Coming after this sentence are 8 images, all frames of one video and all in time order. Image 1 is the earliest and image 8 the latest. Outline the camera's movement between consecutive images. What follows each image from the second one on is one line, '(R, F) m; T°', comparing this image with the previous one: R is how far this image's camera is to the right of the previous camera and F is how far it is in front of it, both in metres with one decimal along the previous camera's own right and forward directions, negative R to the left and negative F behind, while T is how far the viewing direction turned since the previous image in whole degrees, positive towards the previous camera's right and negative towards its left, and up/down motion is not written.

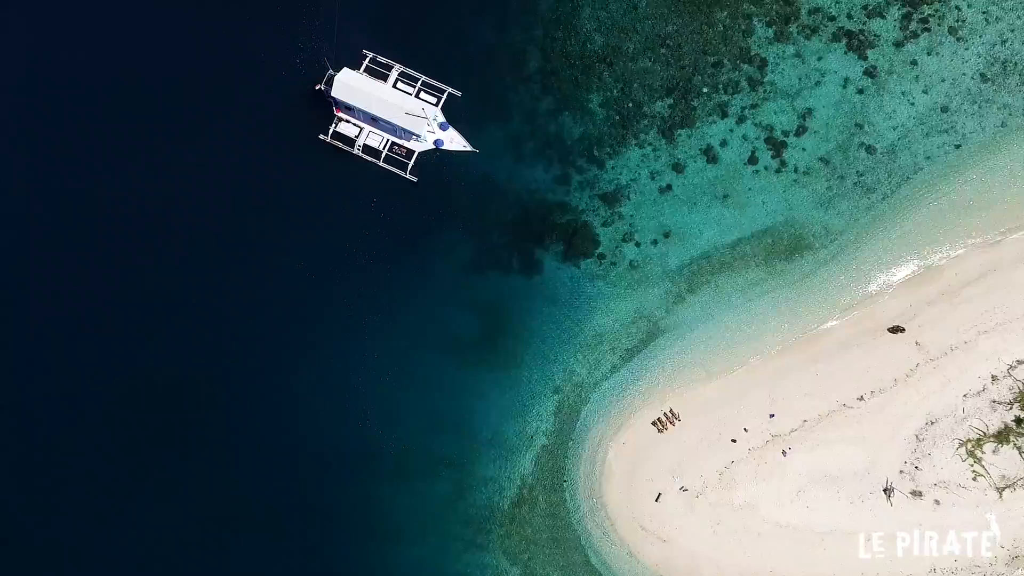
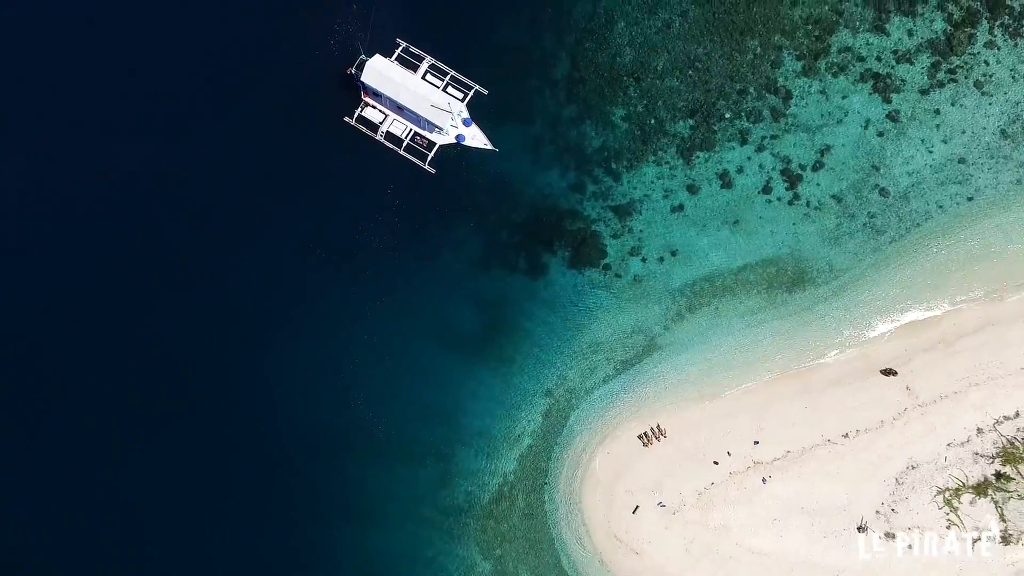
(+0.2, -0.5) m; -1°
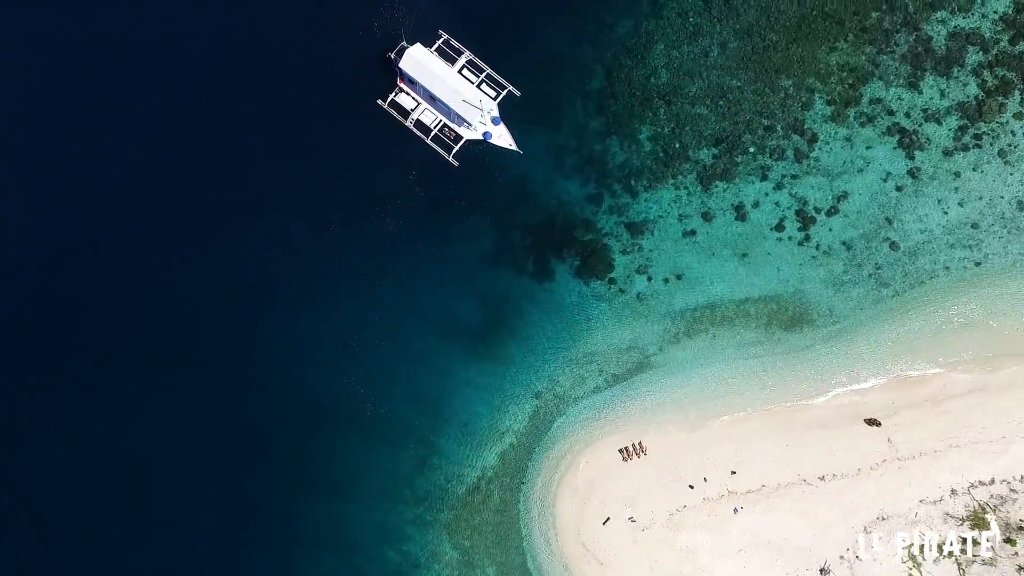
(+0.3, -0.7) m; -1°
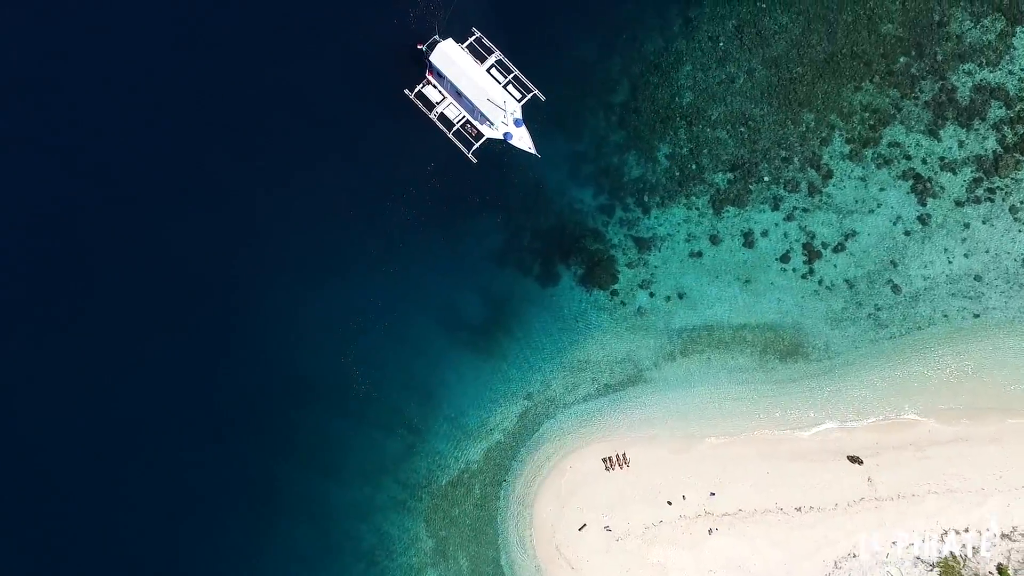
(+0.1, -0.6) m; 0°
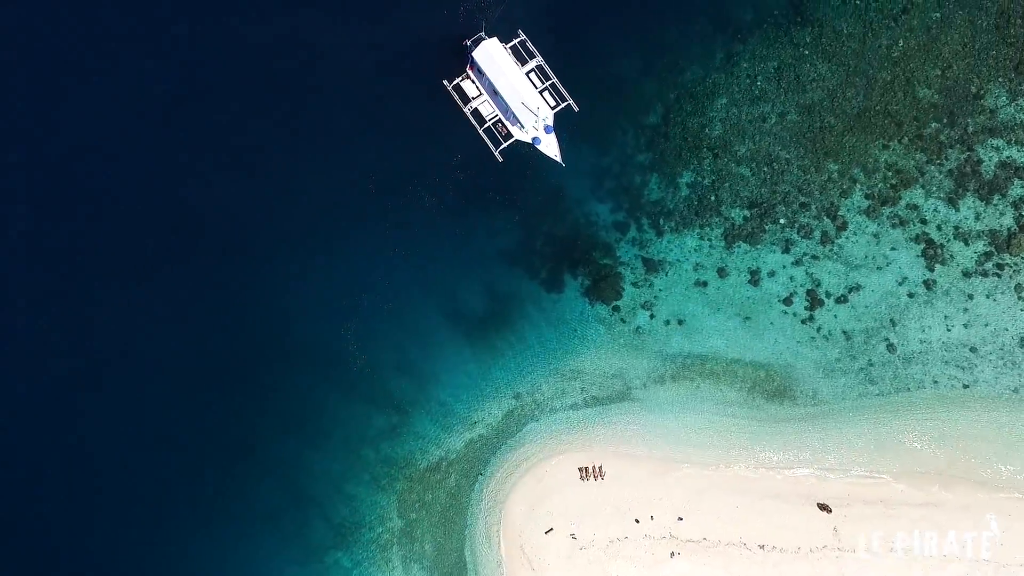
(+0.2, -0.8) m; -1°
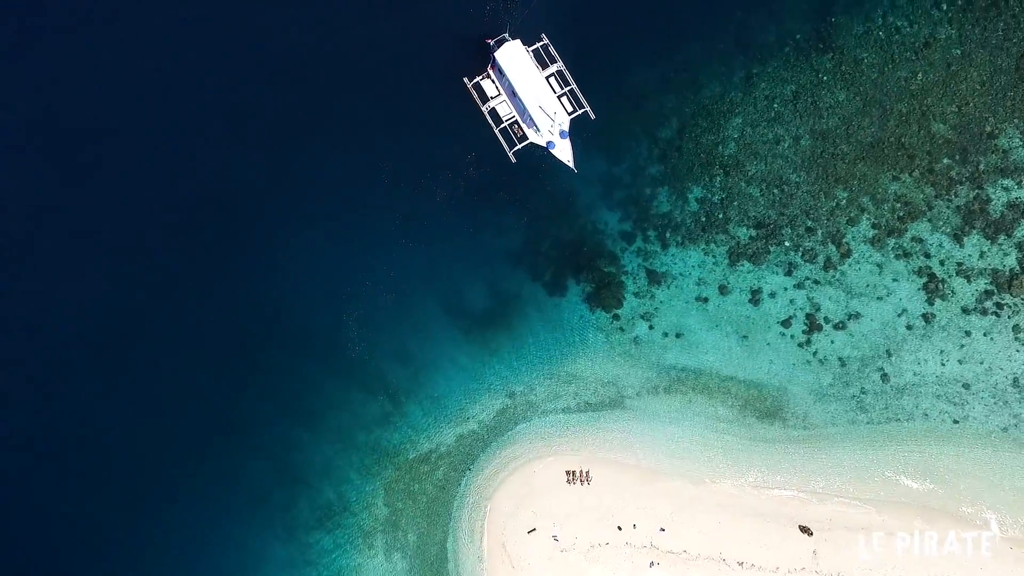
(+0.1, -0.4) m; 0°
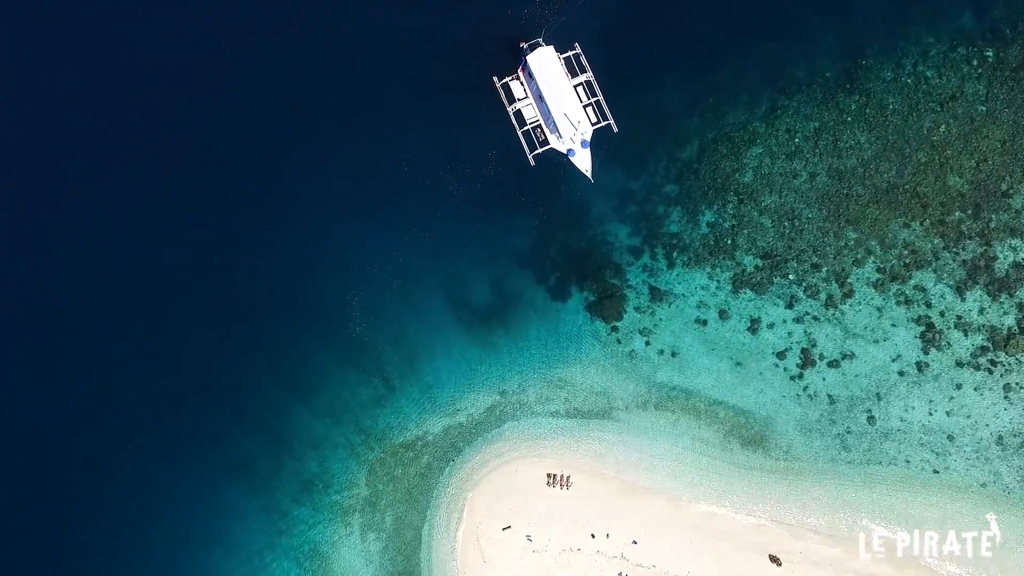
(+0.1, -0.6) m; 0°
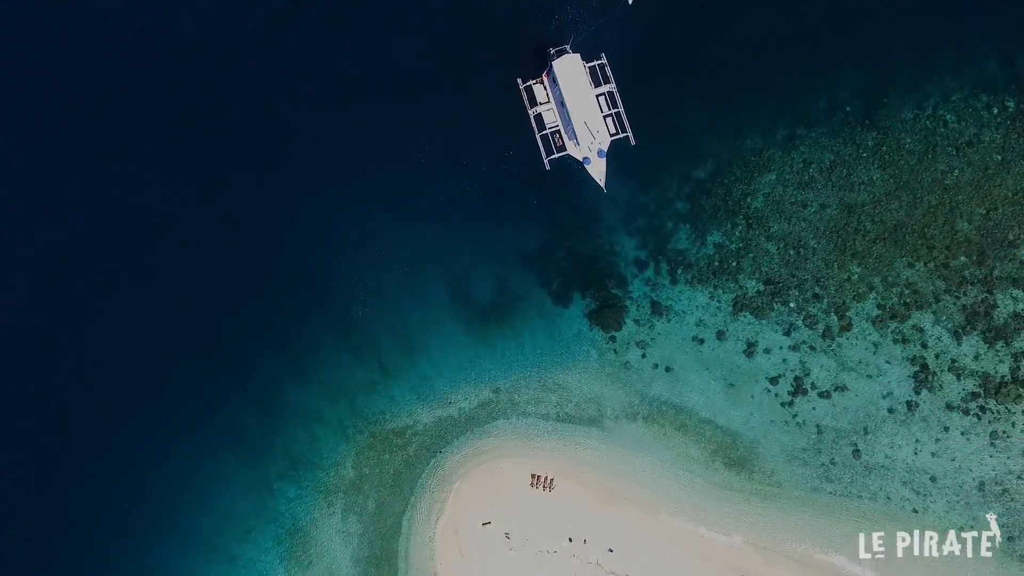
(0.0, -0.5) m; 0°
